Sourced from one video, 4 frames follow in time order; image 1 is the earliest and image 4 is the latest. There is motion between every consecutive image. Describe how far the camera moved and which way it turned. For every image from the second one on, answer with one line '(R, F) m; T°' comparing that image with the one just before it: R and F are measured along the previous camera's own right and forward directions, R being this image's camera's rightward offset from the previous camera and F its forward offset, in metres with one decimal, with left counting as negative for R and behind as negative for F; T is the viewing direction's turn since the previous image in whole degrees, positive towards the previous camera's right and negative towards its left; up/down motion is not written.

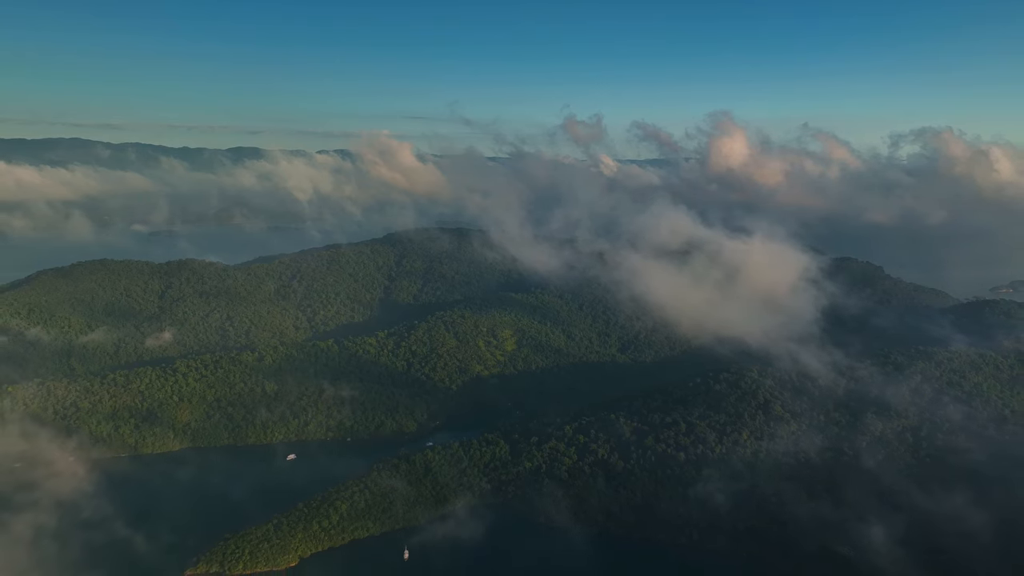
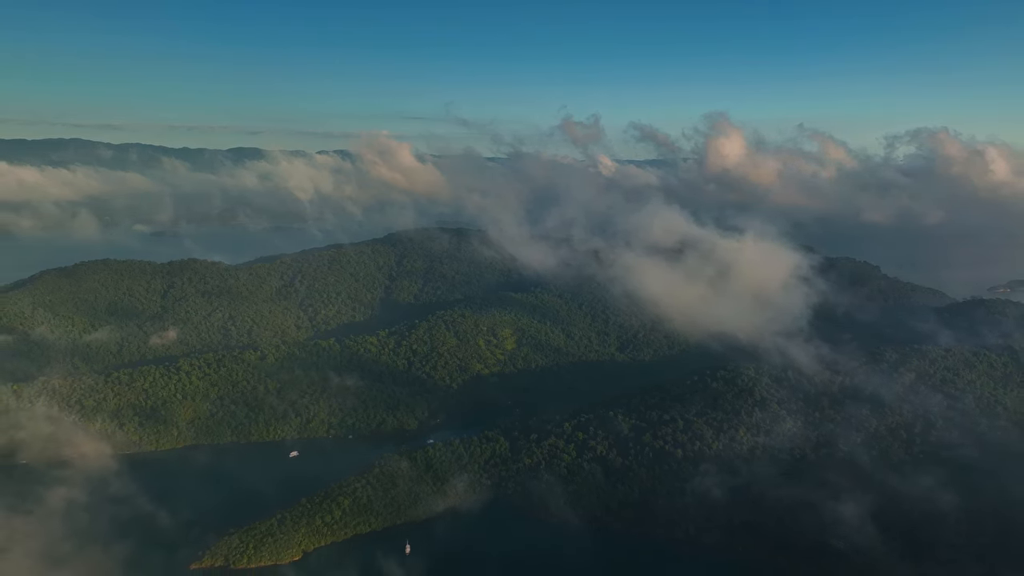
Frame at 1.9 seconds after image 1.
(-0.1, -1.0) m; 0°
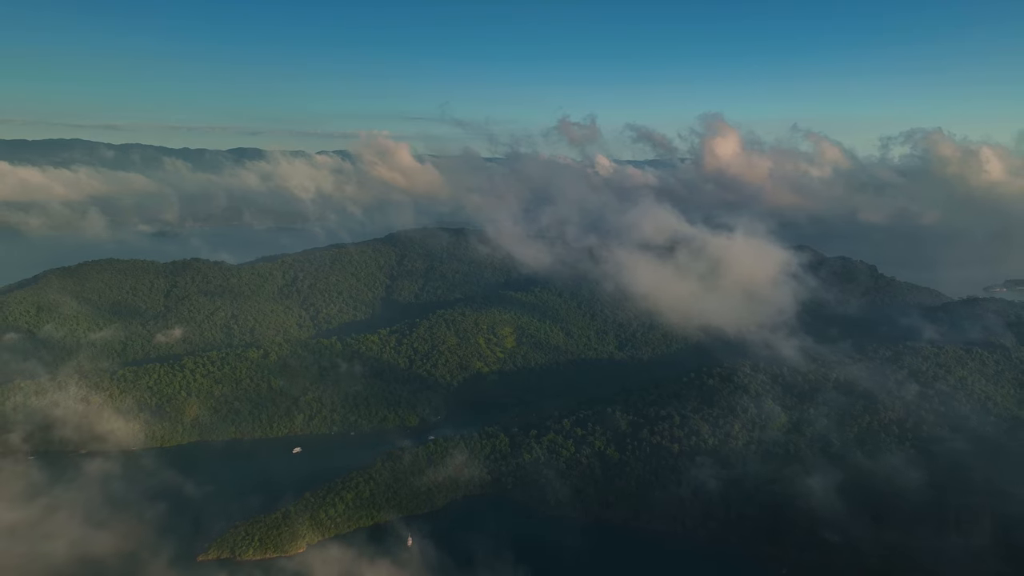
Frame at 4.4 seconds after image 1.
(-0.1, -1.3) m; 0°
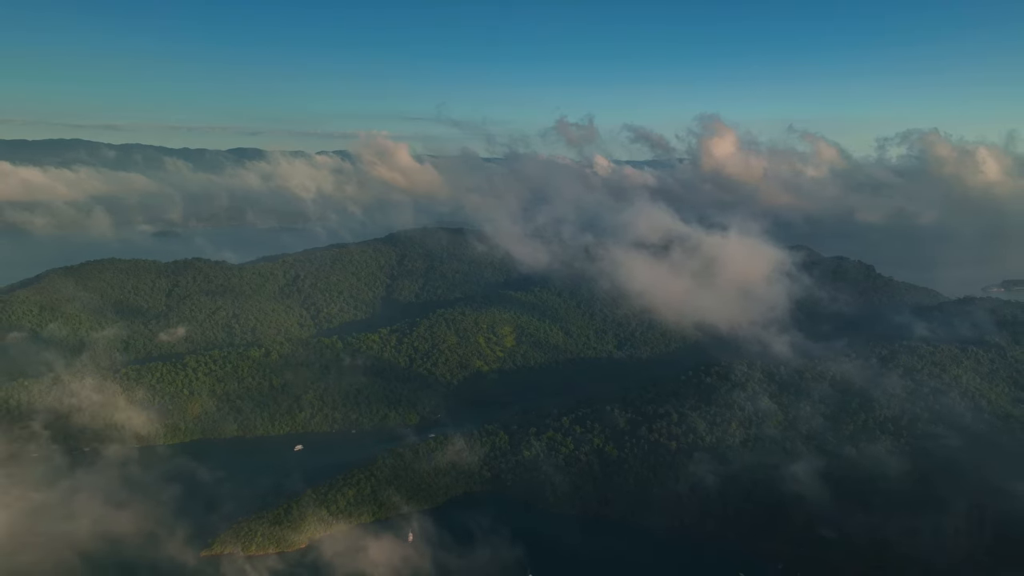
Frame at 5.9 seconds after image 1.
(-0.1, -0.8) m; 0°
